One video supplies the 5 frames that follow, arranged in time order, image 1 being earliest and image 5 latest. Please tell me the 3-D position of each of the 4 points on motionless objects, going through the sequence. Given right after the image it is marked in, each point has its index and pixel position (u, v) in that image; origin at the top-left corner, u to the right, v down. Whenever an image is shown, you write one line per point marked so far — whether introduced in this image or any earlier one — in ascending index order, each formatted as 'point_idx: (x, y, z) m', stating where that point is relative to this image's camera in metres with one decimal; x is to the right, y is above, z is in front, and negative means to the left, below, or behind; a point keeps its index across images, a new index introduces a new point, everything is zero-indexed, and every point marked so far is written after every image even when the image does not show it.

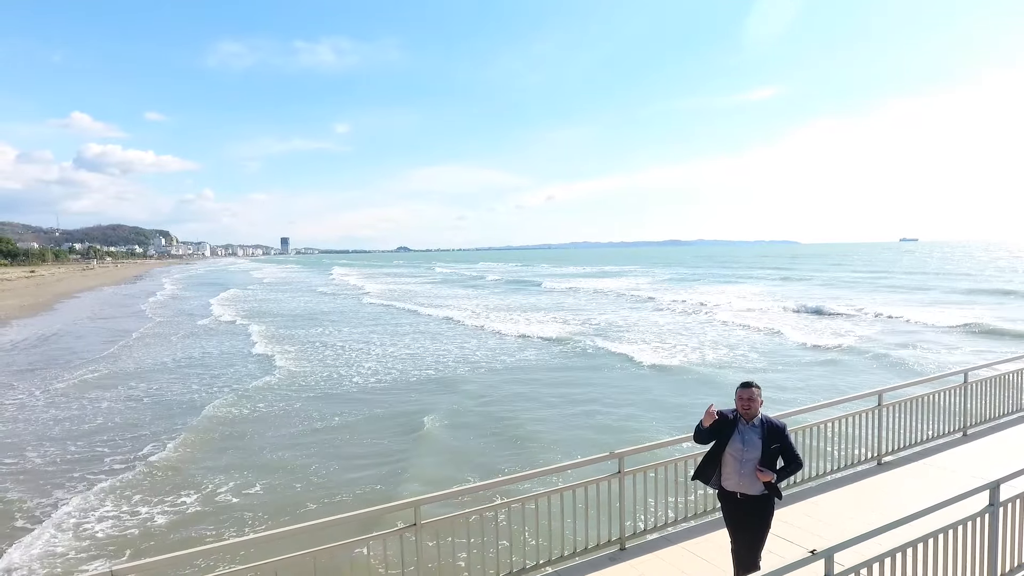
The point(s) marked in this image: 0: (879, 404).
0: (+4.1, -1.3, +6.8) m
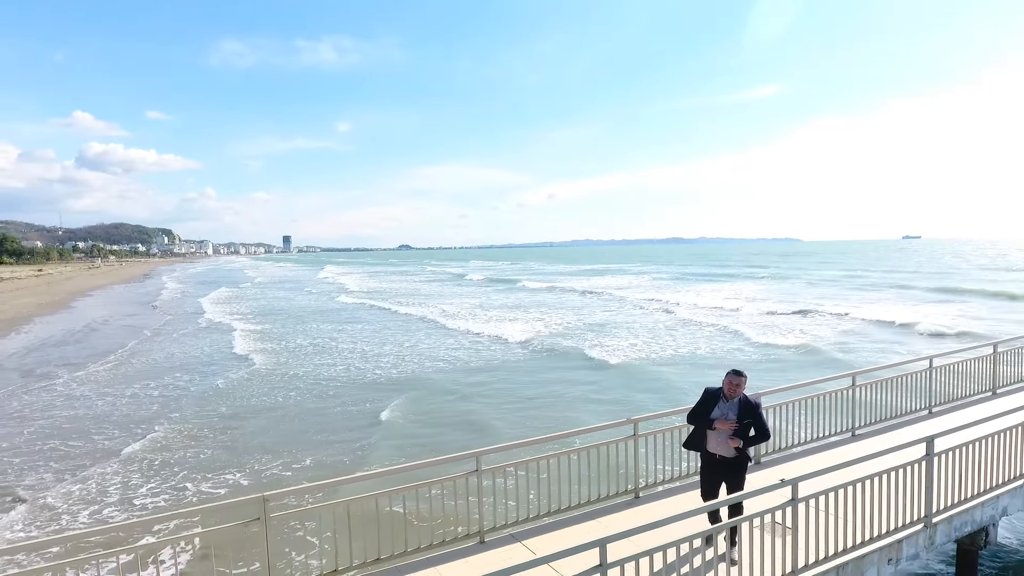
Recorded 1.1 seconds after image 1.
0: (+4.5, -1.3, +8.0) m
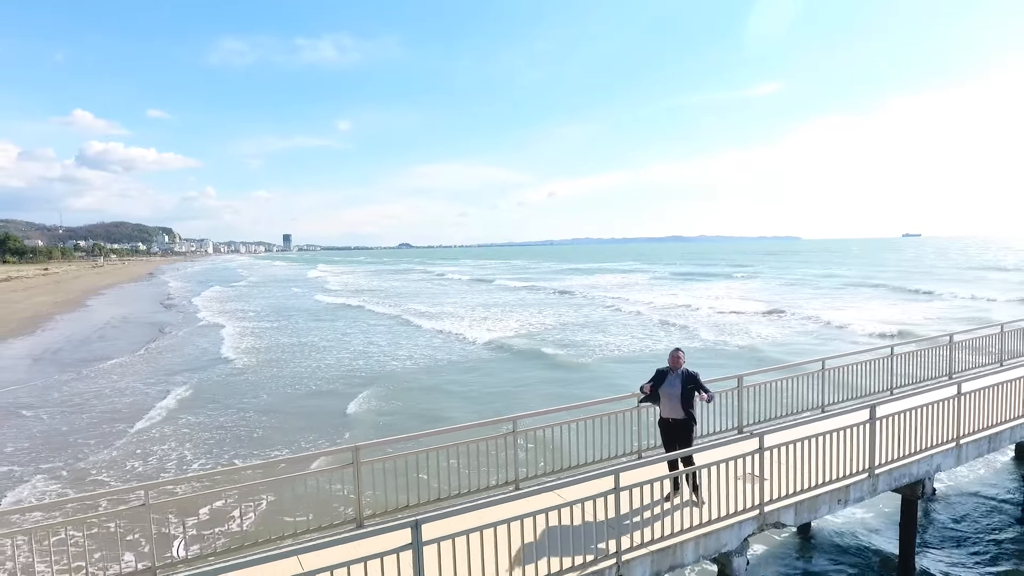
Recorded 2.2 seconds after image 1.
0: (+4.8, -1.2, +9.4) m
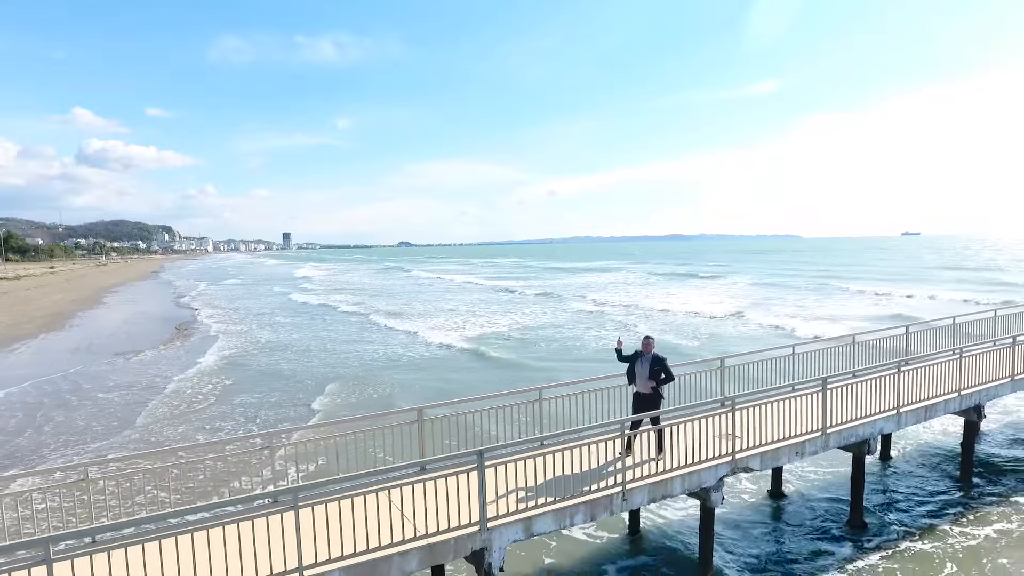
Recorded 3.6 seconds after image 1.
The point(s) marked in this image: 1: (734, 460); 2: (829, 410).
0: (+5.2, -1.2, +11.2) m
1: (+2.9, -2.3, +7.9) m
2: (+4.7, -1.8, +8.9) m
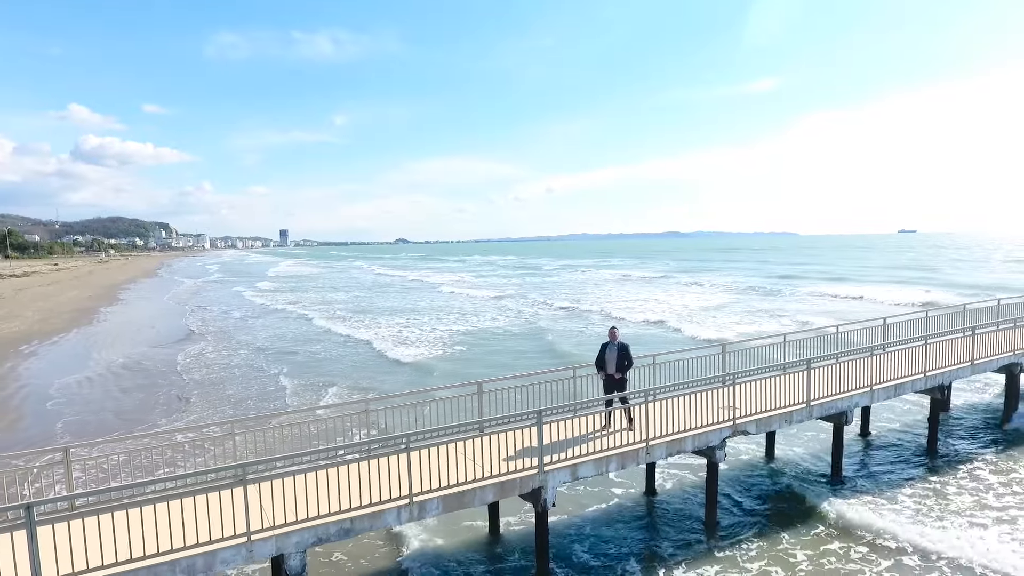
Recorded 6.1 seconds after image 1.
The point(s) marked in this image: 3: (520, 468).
0: (+5.9, -1.1, +13.0) m
1: (+3.6, -2.2, +9.7) m
2: (+5.4, -1.7, +10.7) m
3: (+0.1, -2.5, +8.3) m
